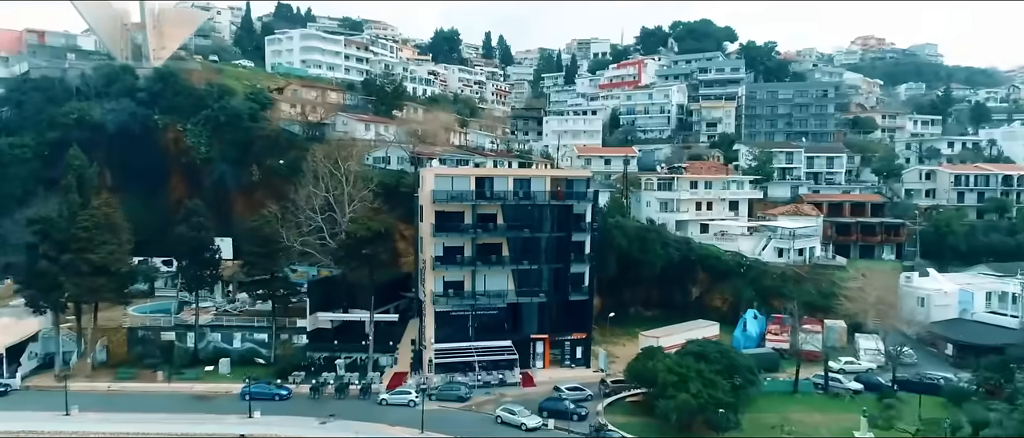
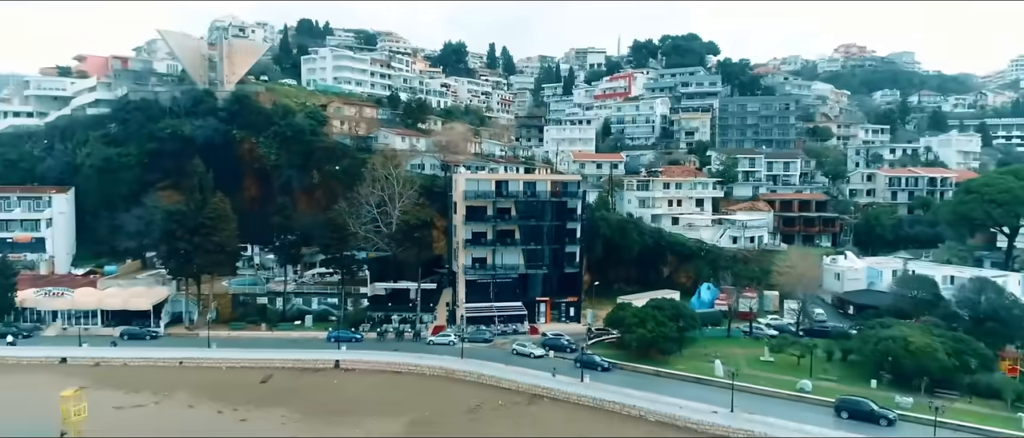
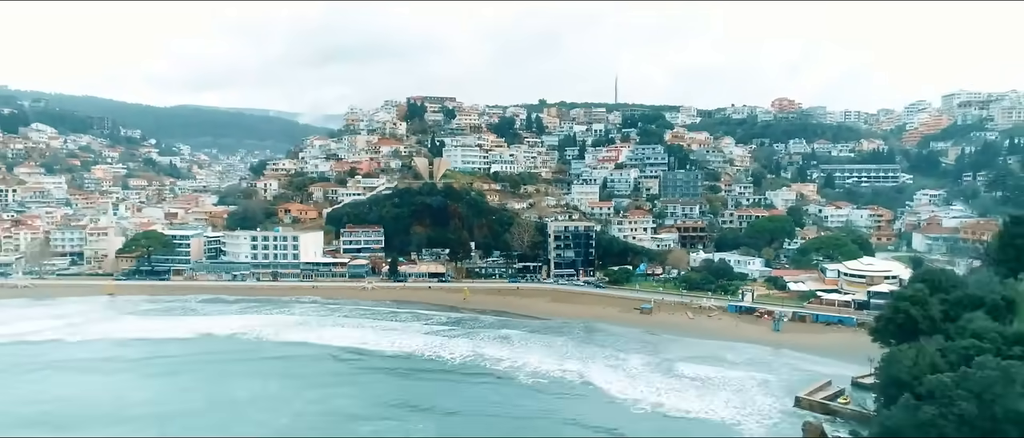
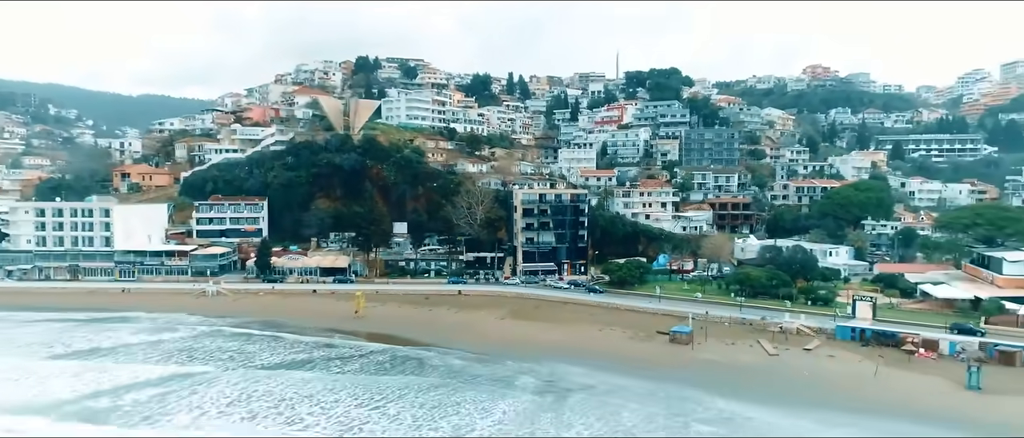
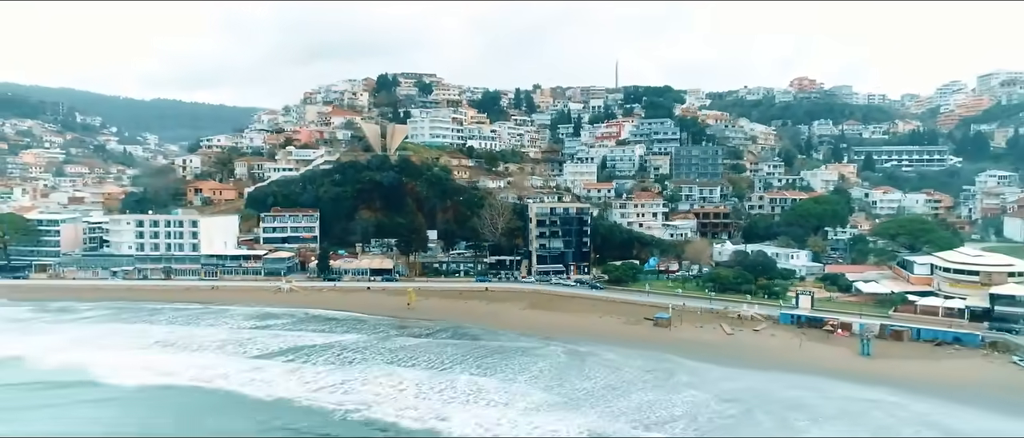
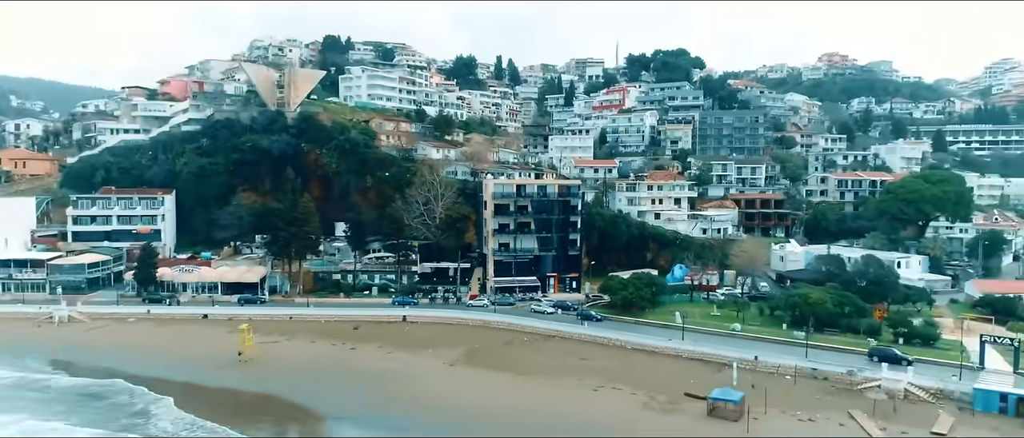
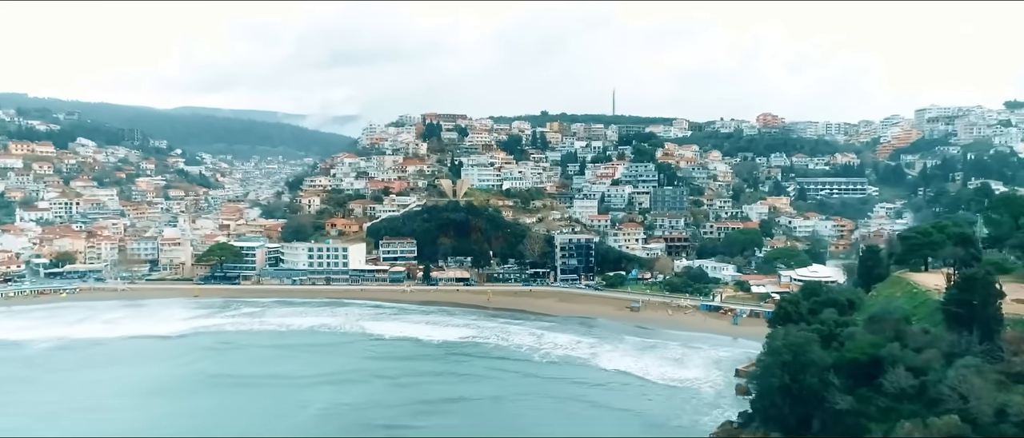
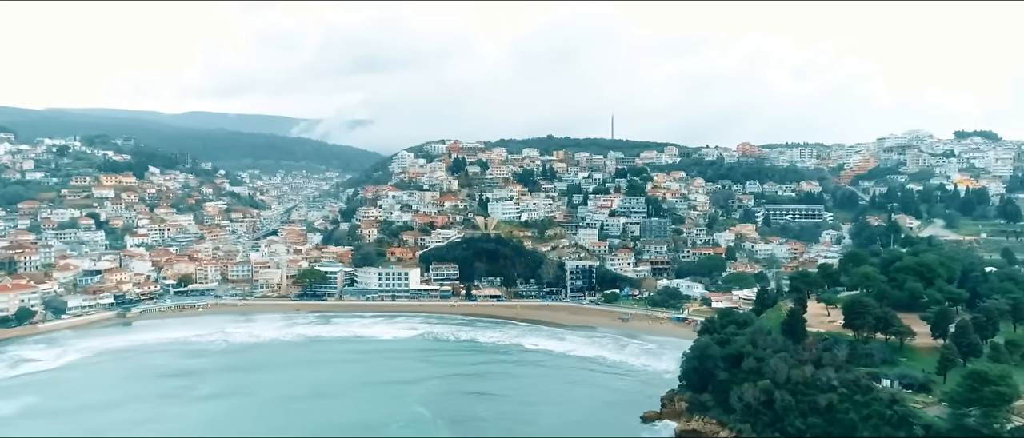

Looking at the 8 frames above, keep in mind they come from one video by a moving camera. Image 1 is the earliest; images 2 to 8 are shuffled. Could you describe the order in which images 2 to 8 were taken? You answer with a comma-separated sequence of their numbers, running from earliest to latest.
2, 6, 4, 5, 3, 7, 8
